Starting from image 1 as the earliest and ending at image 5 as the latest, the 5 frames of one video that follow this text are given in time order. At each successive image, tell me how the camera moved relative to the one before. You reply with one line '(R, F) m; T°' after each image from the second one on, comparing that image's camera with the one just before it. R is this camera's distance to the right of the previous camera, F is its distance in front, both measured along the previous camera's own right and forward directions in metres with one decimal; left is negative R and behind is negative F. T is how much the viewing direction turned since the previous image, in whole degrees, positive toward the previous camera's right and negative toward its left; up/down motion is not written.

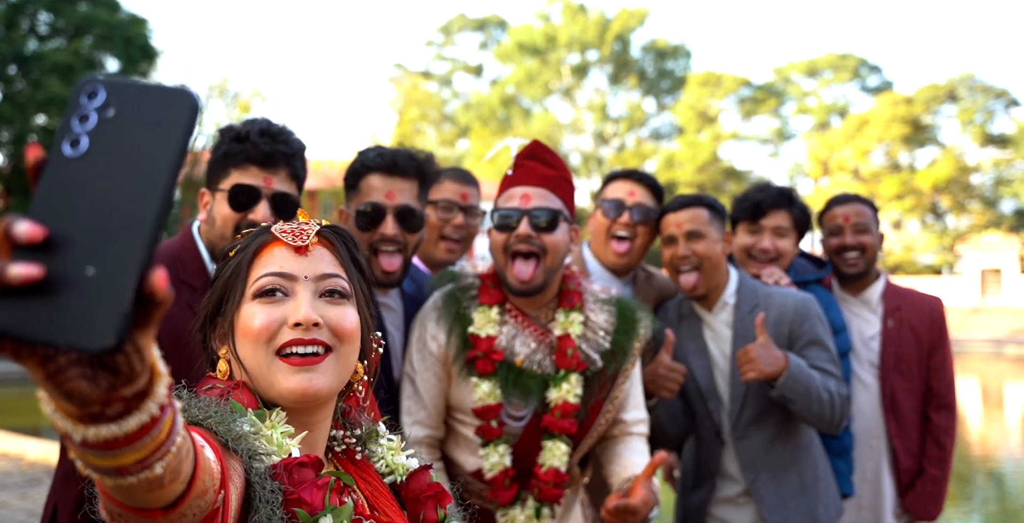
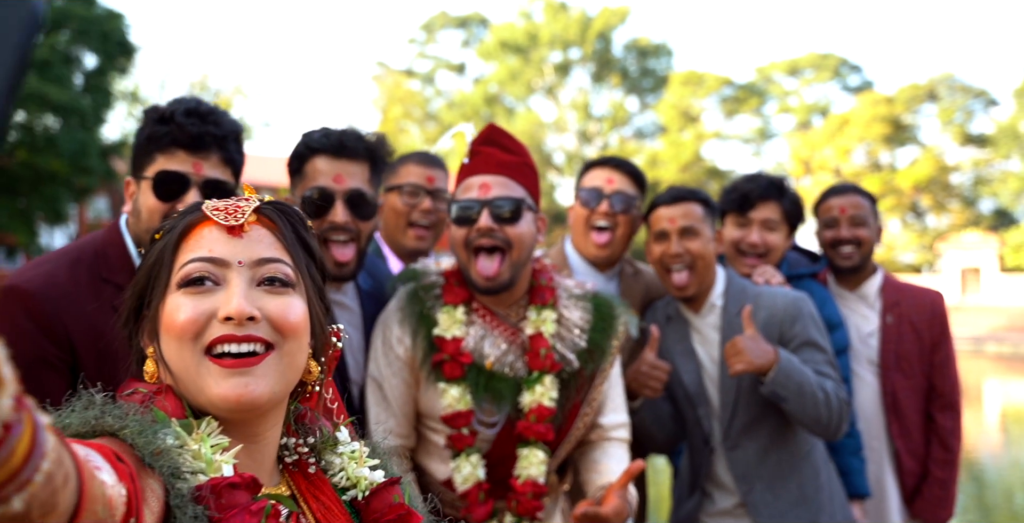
(0.0, +0.2) m; +1°
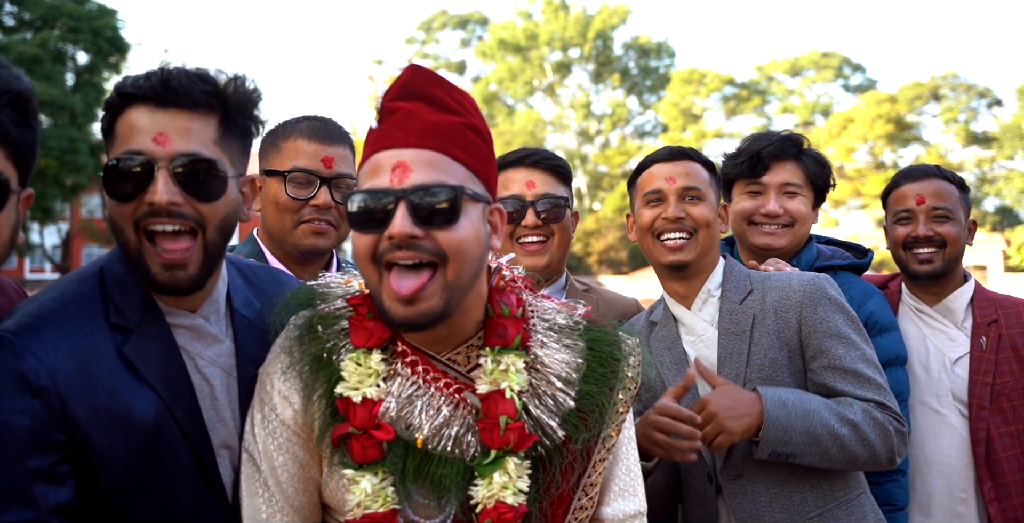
(+0.1, +1.2) m; 0°
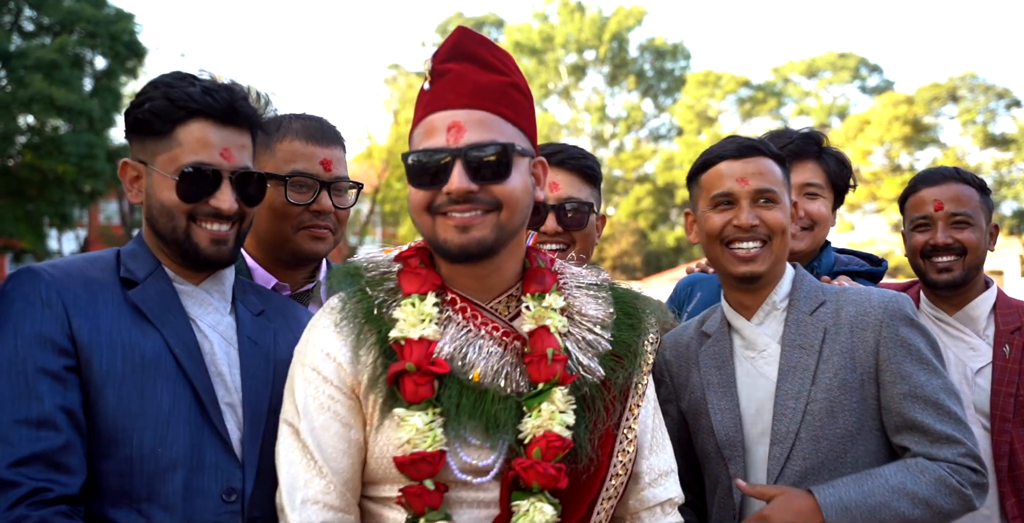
(0.0, -0.4) m; -1°
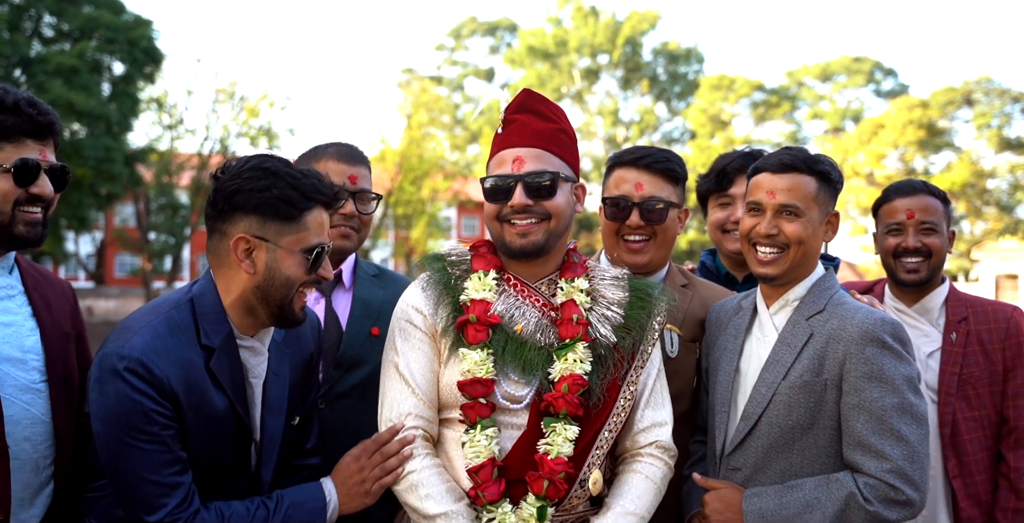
(+0.1, -0.3) m; -1°
